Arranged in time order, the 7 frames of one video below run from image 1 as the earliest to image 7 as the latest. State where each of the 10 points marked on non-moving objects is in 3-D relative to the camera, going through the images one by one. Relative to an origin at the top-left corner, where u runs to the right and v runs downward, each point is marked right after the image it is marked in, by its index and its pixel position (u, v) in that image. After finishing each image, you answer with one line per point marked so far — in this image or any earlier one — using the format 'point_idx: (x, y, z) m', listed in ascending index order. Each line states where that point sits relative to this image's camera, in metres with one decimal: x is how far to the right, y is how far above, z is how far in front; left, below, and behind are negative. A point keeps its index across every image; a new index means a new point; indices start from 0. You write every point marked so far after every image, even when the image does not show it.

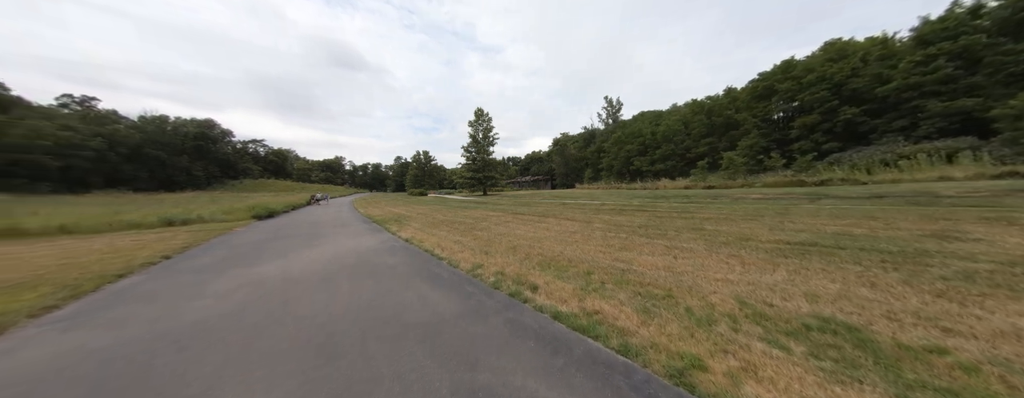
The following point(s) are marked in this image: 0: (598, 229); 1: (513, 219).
0: (+3.5, -1.3, +10.1) m
1: (+0.1, -1.2, +14.2) m
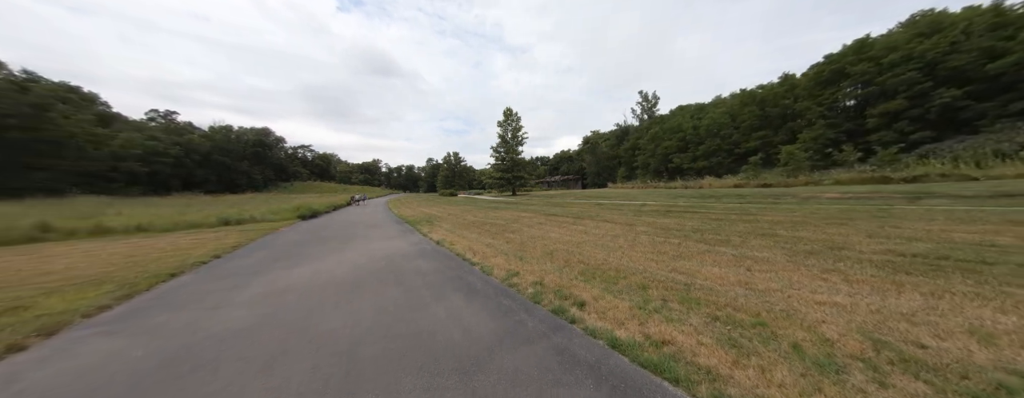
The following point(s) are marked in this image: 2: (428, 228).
0: (+4.8, -1.3, +9.1) m
1: (+1.8, -1.2, +13.5) m
2: (-4.8, -1.7, +14.5) m
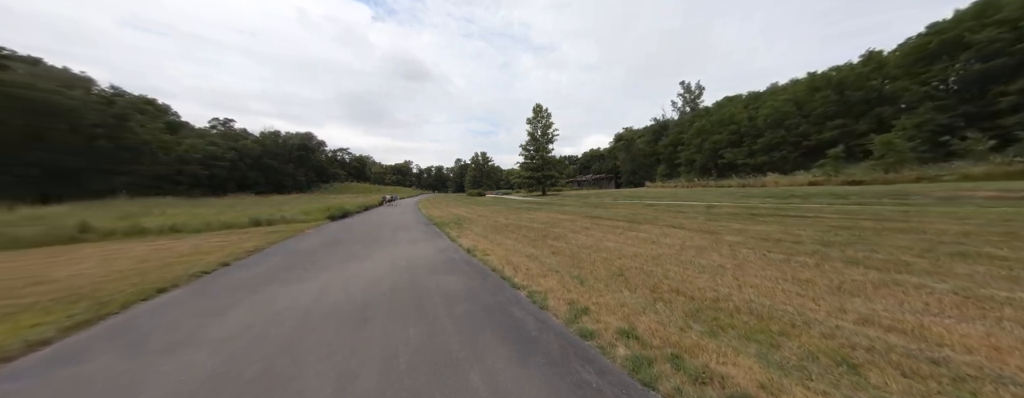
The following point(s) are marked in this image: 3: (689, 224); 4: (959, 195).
0: (+6.2, -1.3, +6.6) m
1: (+3.6, -1.2, +11.4) m
2: (-2.8, -1.8, +13.0) m
3: (+7.0, -1.0, +9.9) m
4: (+21.0, +0.2, +11.8) m
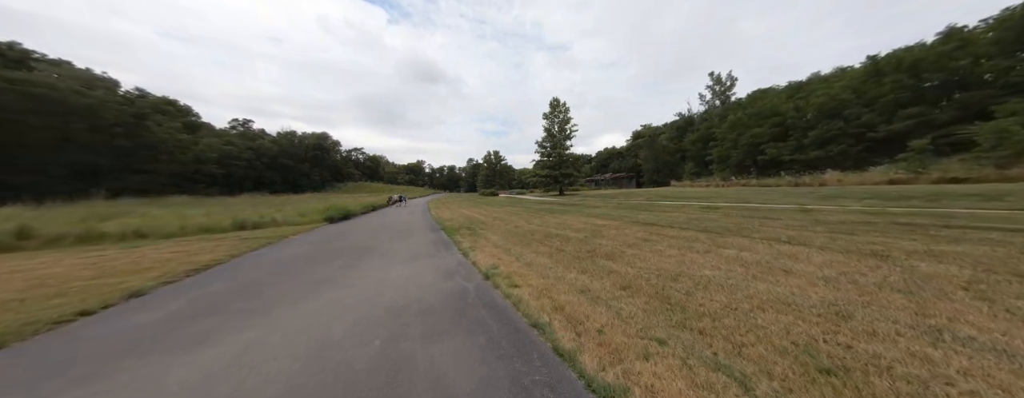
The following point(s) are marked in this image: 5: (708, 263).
0: (+7.0, -1.4, +3.5) m
1: (+4.7, -1.3, +8.4) m
2: (-1.7, -1.8, +10.3) m
3: (+8.0, -1.0, +6.8) m
4: (+22.0, +0.1, +8.0) m
5: (+4.5, -1.4, +5.7) m
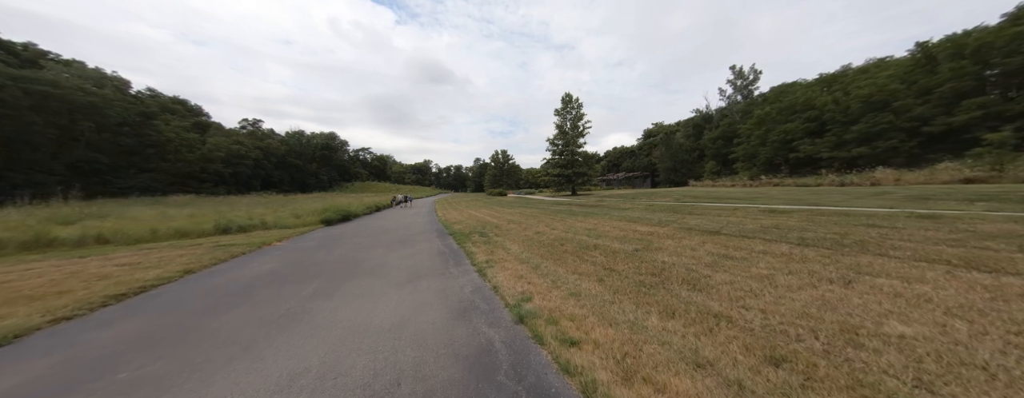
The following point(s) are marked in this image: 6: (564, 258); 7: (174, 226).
0: (+7.7, -1.4, +1.3) m
1: (+5.5, -1.3, +6.2) m
2: (-0.8, -1.8, +8.3) m
3: (+8.8, -1.1, +4.5) m
4: (+22.8, 0.0, +5.4) m
5: (+5.2, -1.5, +3.6) m
6: (+1.4, -1.7, +7.1) m
7: (-16.6, -1.3, +12.3) m
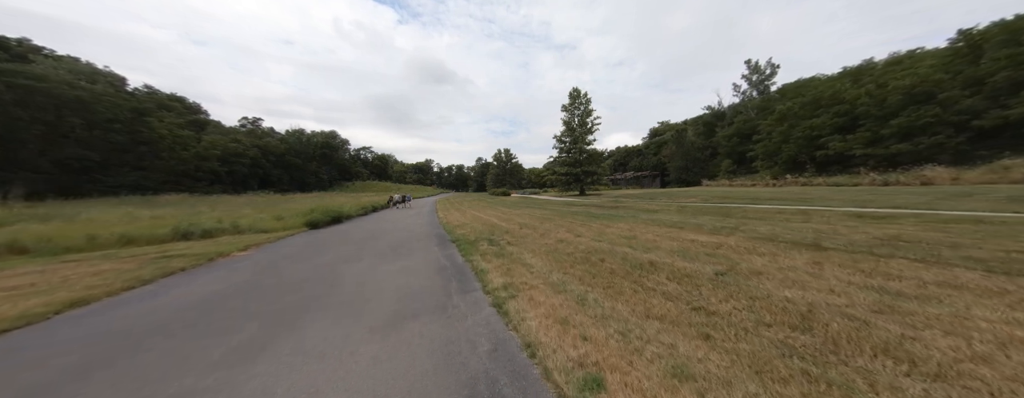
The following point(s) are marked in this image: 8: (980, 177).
0: (+8.2, -1.4, -0.9) m
1: (+6.1, -1.3, +4.0) m
2: (-0.2, -1.8, +6.2) m
3: (+9.4, -1.1, +2.3) m
4: (+23.4, -0.1, +3.1) m
5: (+5.8, -1.5, +1.4) m
6: (+2.0, -1.7, +5.0) m
7: (-15.9, -1.2, +10.2) m
8: (+33.8, +1.6, +17.9) m
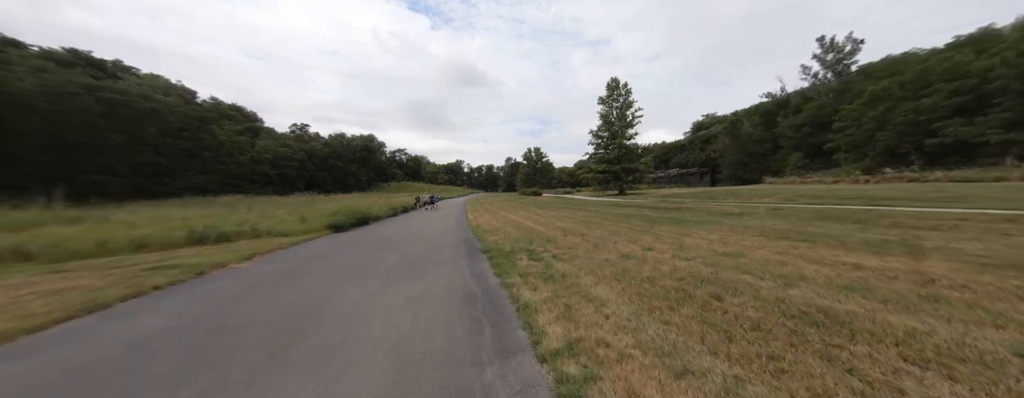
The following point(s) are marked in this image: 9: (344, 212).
0: (+8.4, -1.5, -4.0) m
1: (+6.8, -1.4, +1.2) m
2: (+0.8, -1.9, +4.0) m
3: (+9.9, -1.2, -0.9) m
4: (+23.9, -0.1, -1.7) m
5: (+6.2, -1.5, -1.4) m
6: (+2.9, -1.7, +2.6) m
7: (-14.4, -1.3, +9.8) m
8: (+35.9, +1.6, +11.9) m
9: (-11.6, -0.9, +17.3) m
